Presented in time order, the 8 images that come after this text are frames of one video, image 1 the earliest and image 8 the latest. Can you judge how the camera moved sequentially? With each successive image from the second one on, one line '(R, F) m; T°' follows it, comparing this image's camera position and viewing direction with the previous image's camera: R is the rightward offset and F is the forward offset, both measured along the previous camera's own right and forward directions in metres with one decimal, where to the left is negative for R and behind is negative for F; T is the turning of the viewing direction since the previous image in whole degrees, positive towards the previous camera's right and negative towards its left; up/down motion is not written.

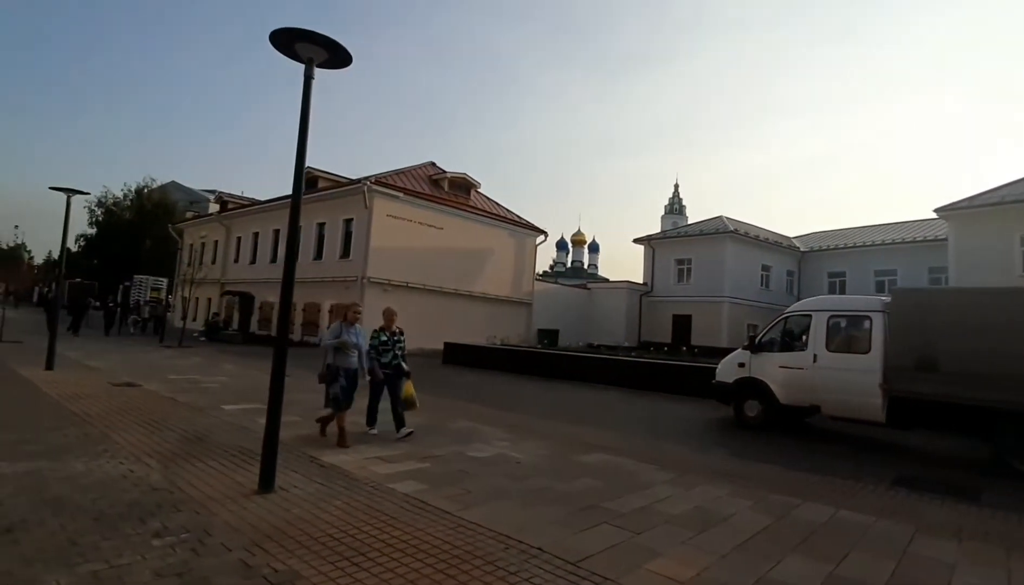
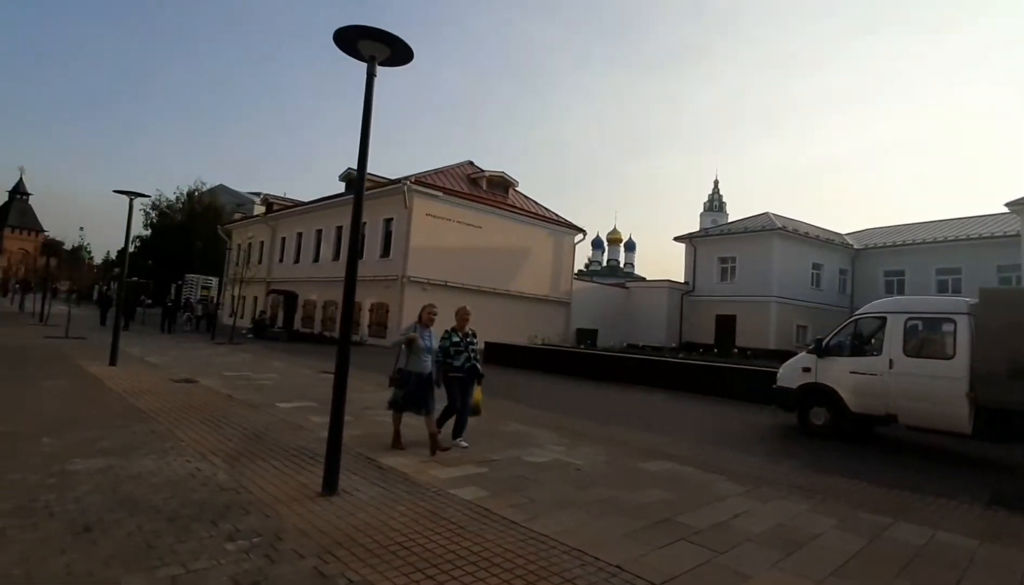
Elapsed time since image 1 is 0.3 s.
(-0.3, +0.2) m; -3°
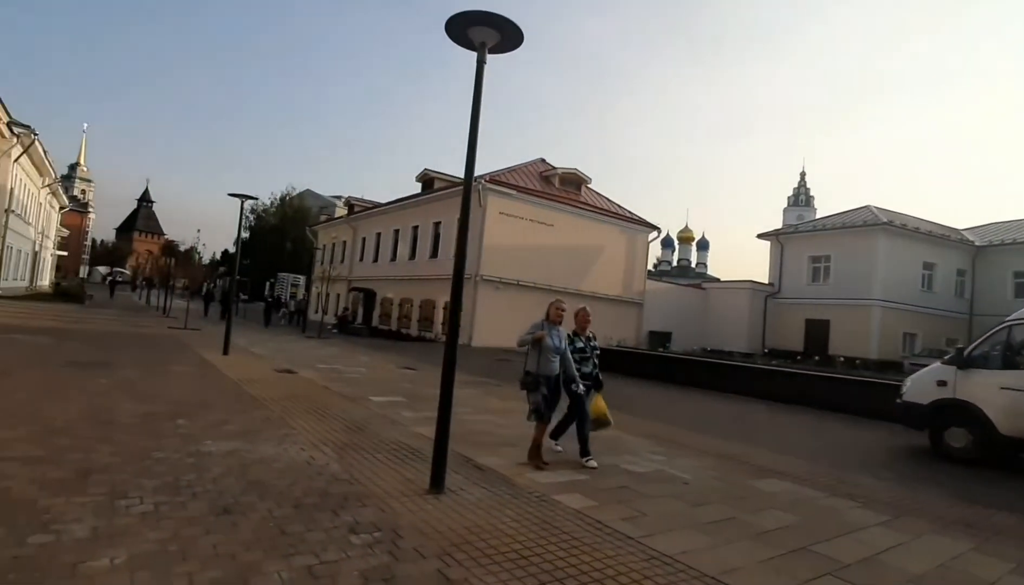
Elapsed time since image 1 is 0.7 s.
(-0.3, +0.1) m; -7°
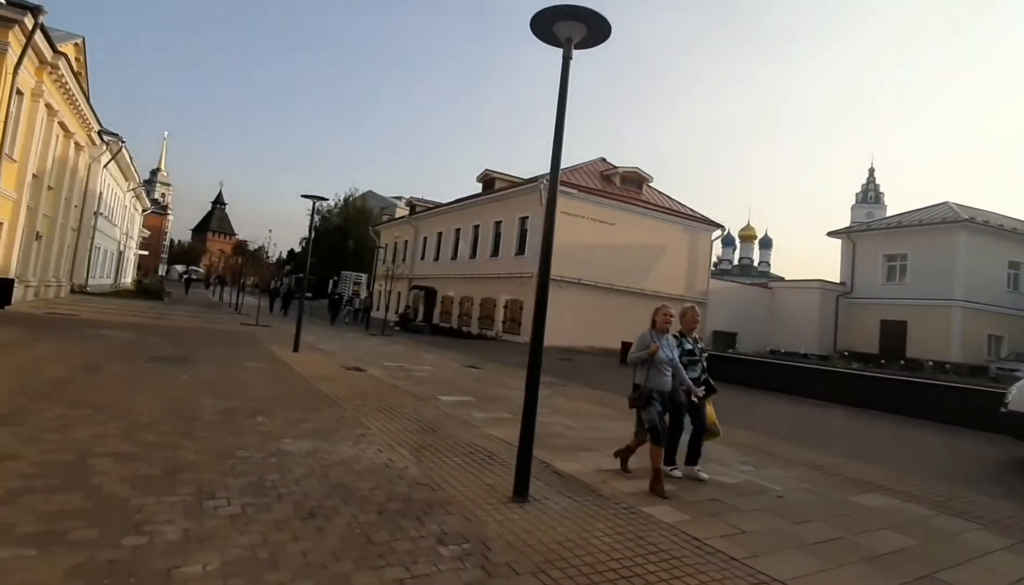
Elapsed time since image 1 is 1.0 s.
(-0.3, +0.3) m; -5°
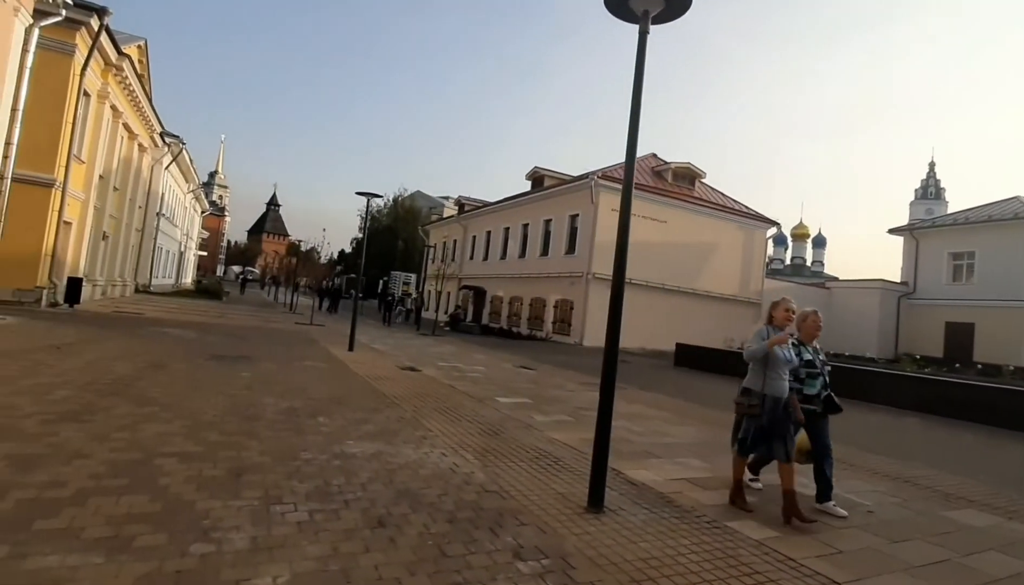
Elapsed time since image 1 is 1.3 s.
(-0.2, +0.3) m; -4°
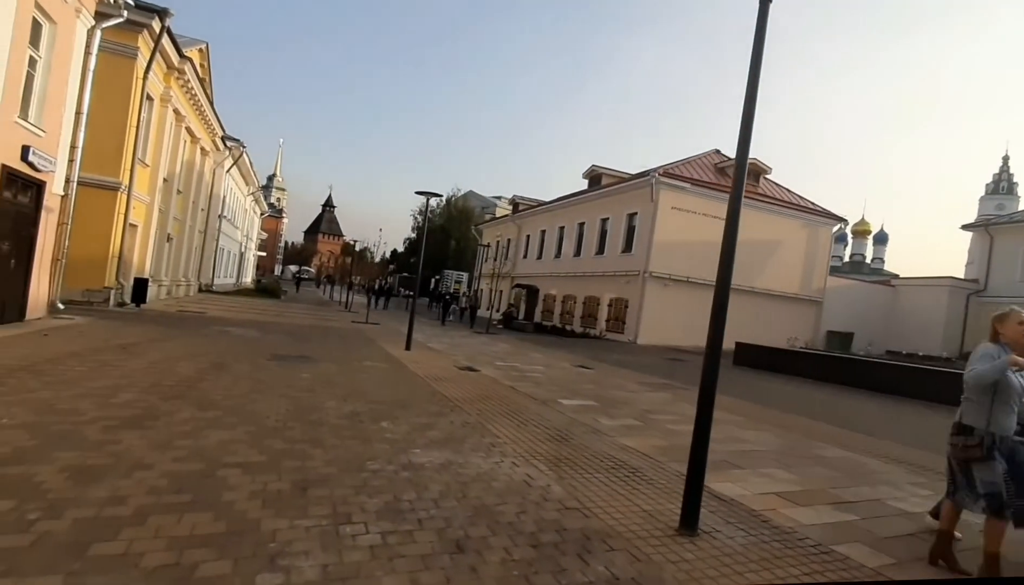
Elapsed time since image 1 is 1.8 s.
(-0.2, +0.4) m; -5°
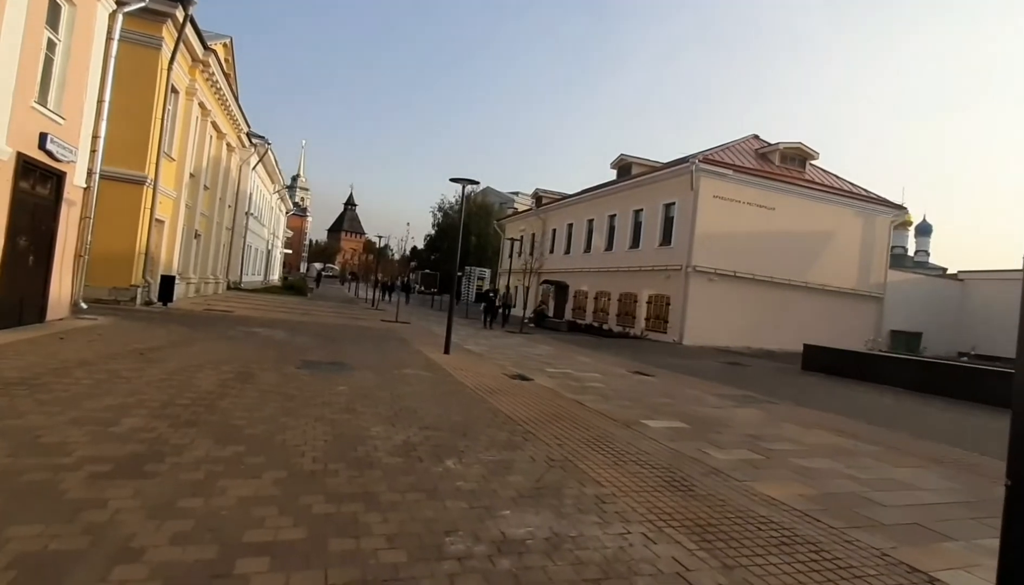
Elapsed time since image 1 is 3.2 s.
(-0.7, +1.5) m; -2°
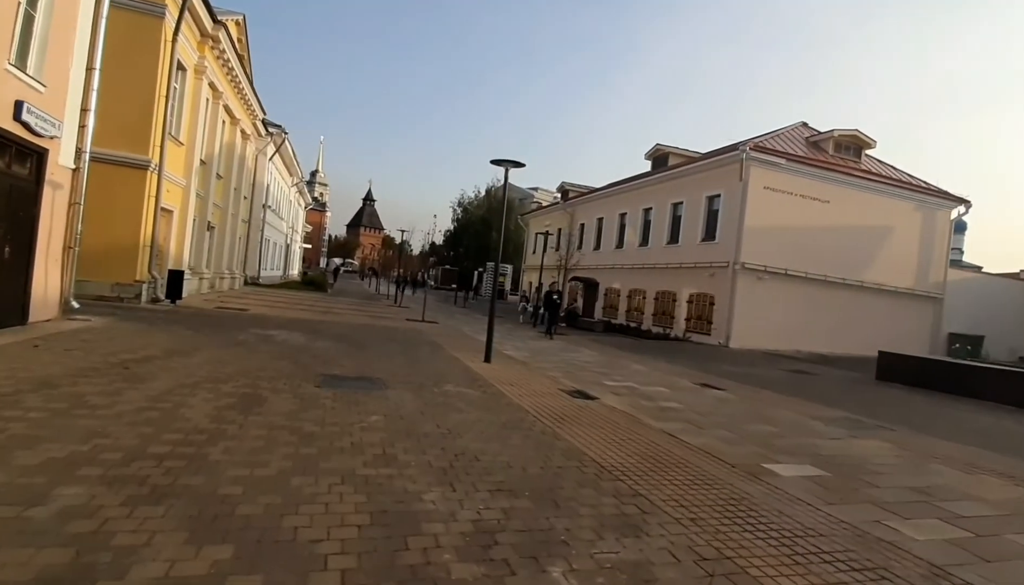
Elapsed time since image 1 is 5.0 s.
(-0.7, +1.9) m; -2°
